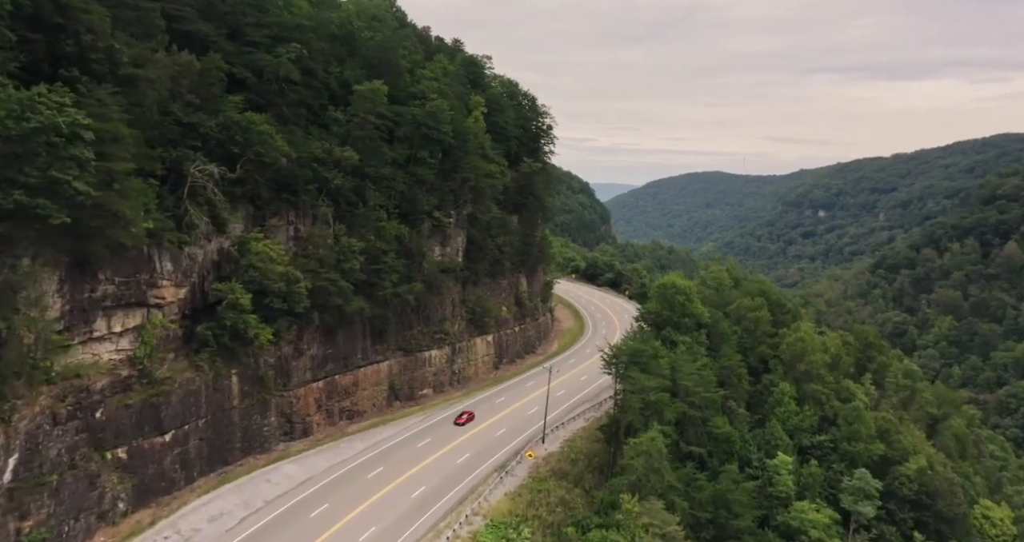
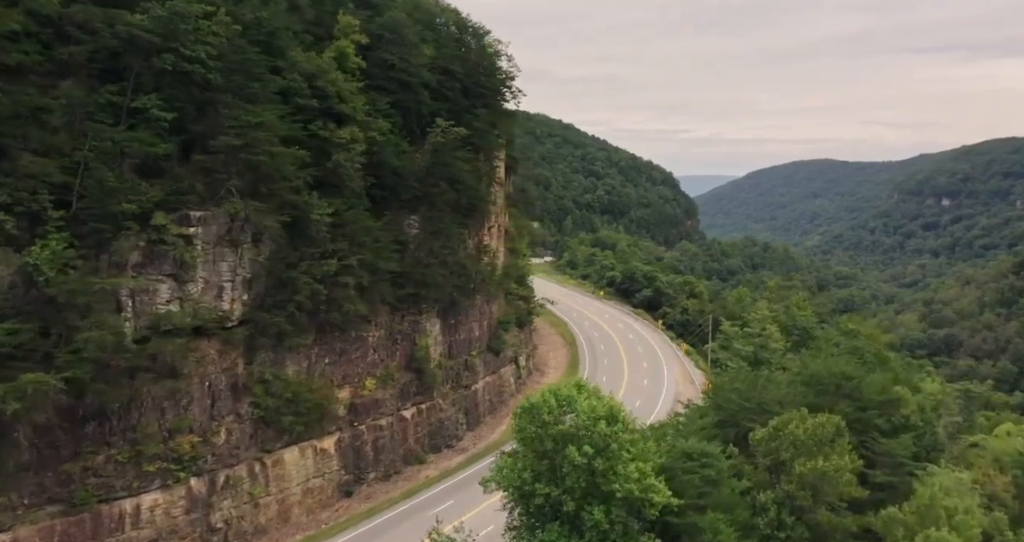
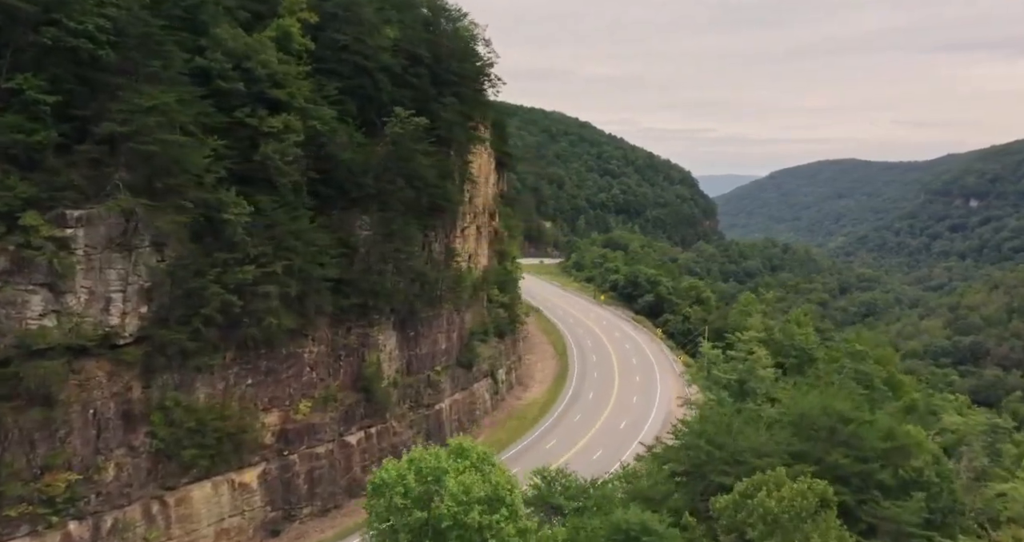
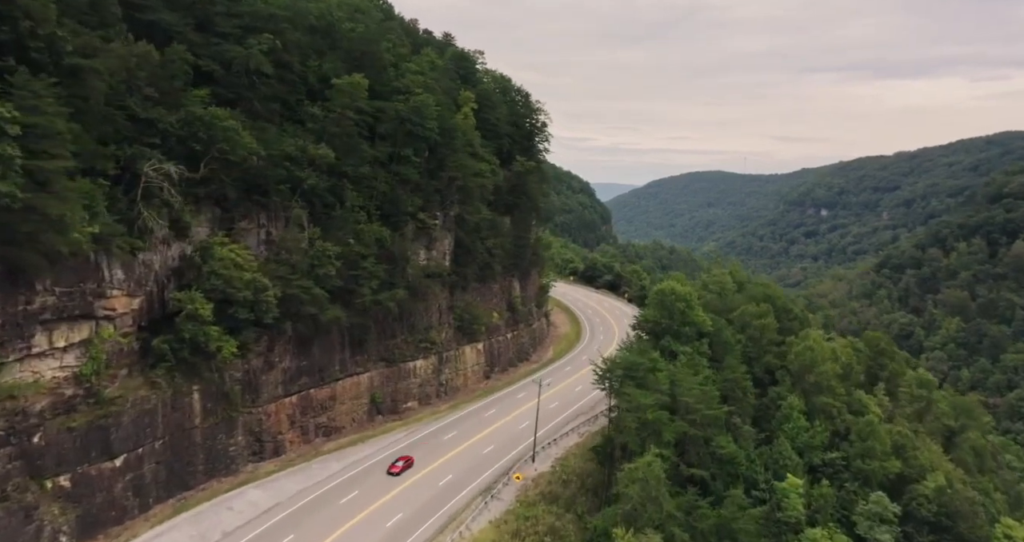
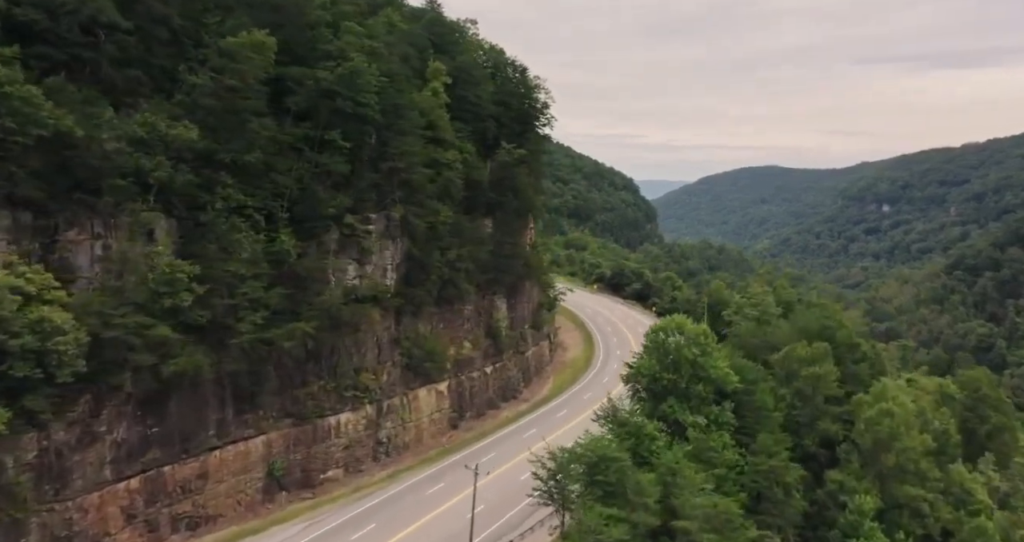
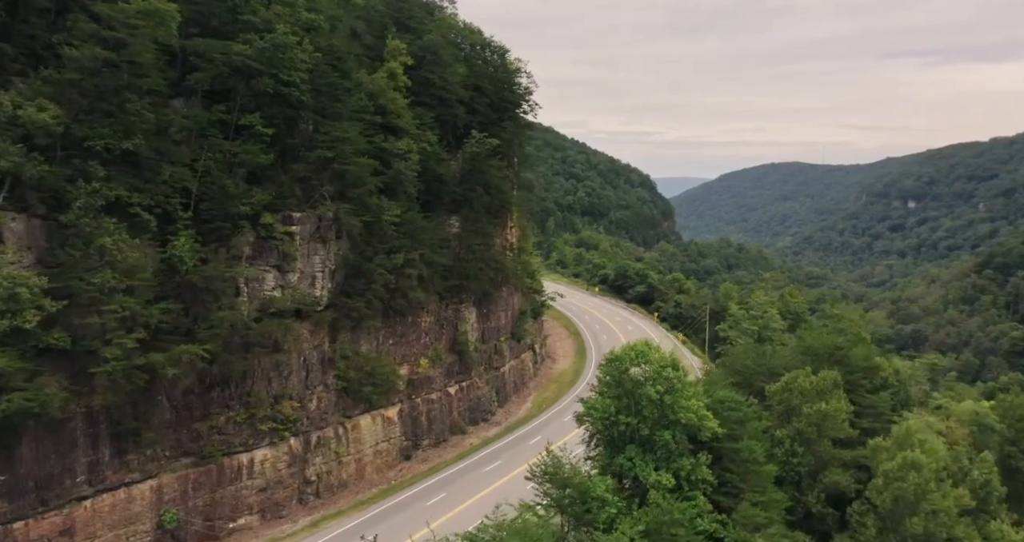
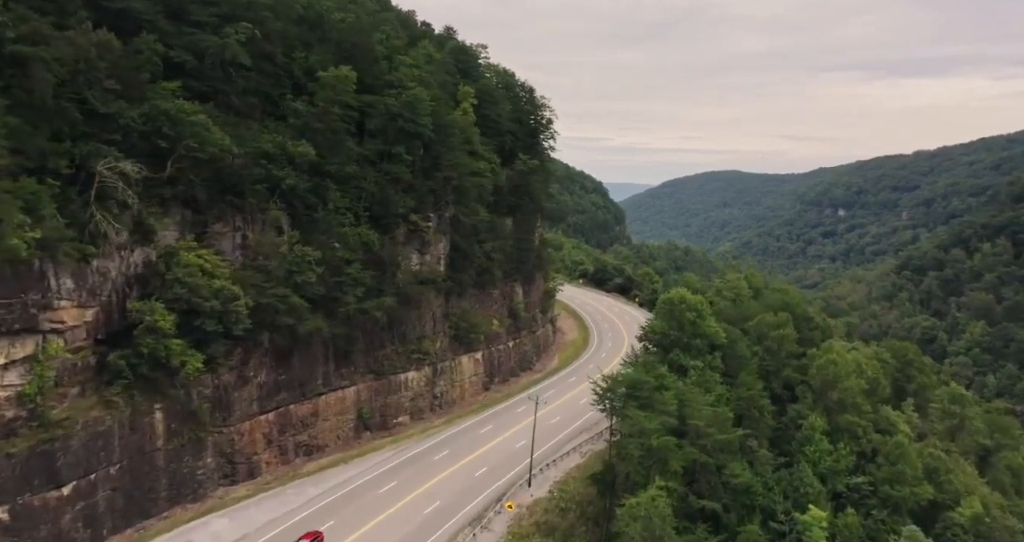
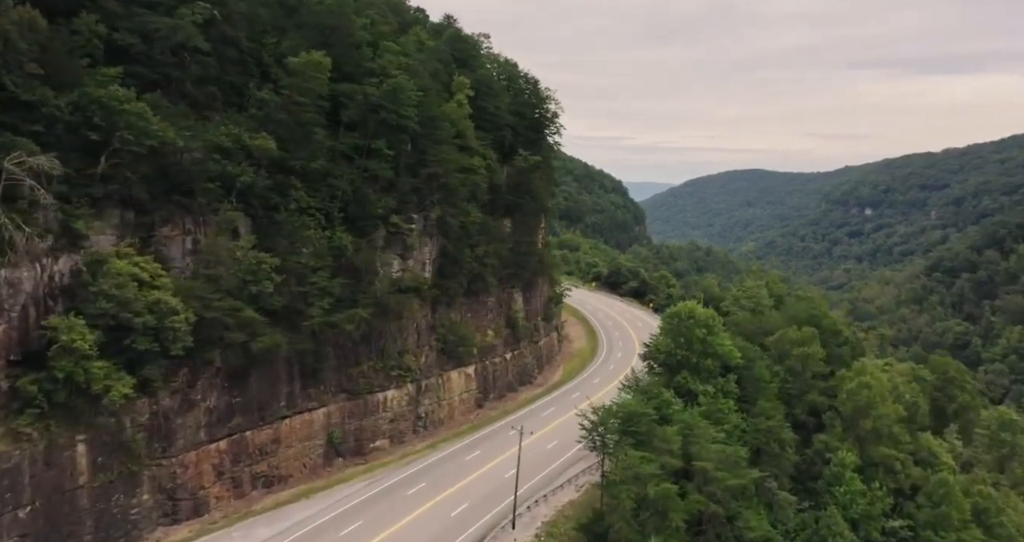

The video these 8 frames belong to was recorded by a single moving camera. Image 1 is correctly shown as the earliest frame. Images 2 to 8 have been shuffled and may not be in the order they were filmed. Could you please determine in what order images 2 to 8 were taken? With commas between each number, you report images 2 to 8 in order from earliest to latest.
4, 7, 8, 5, 6, 2, 3
